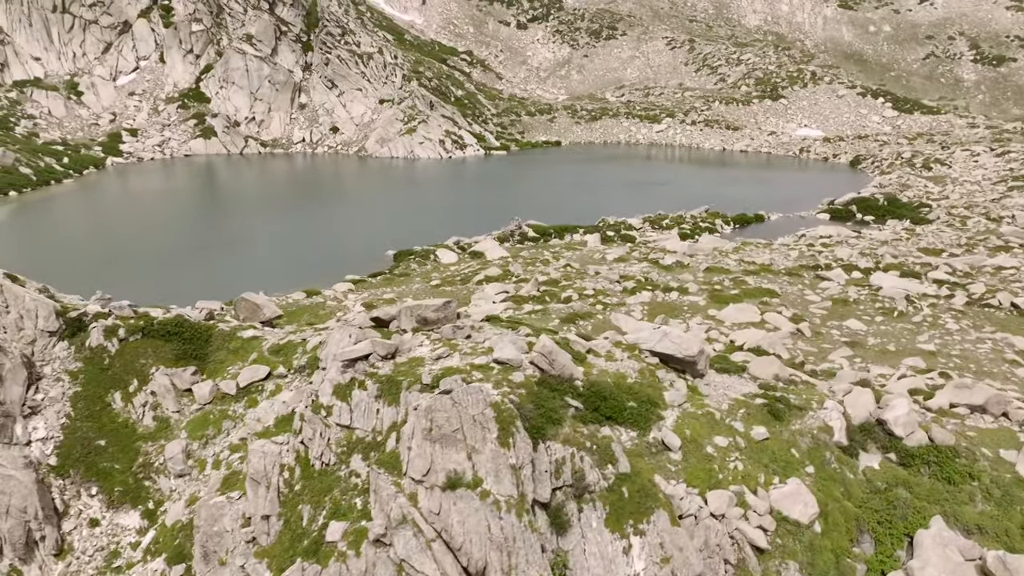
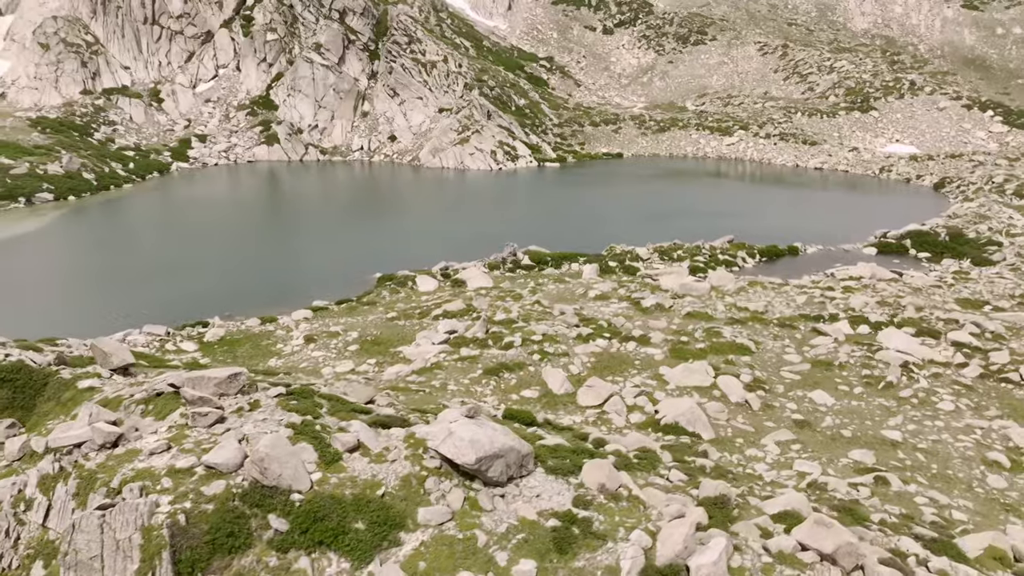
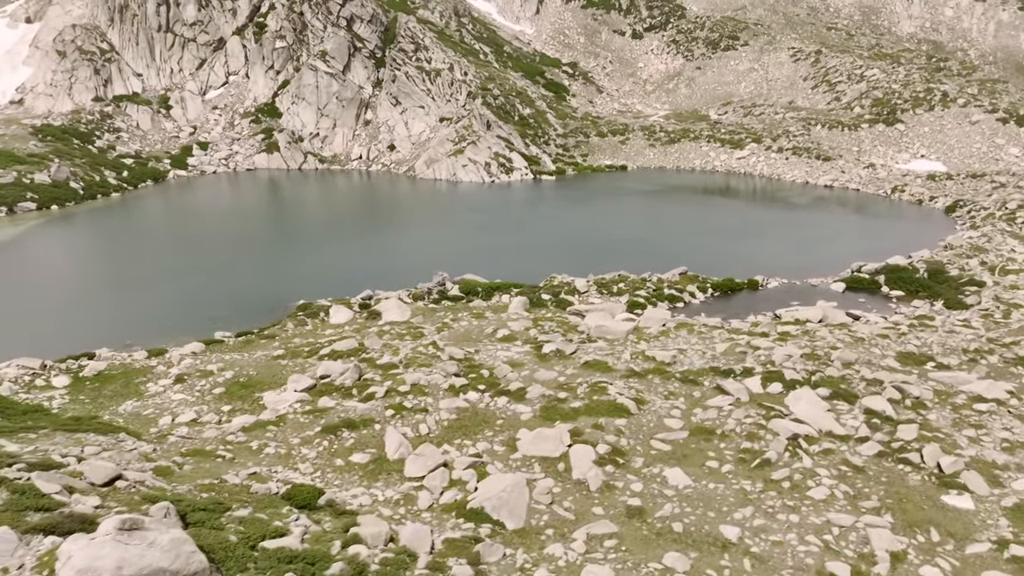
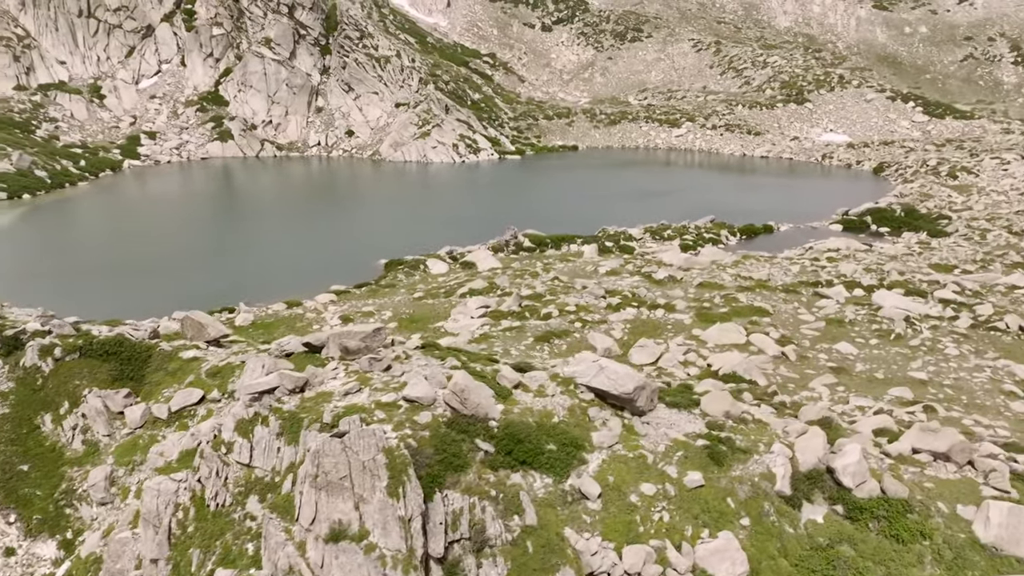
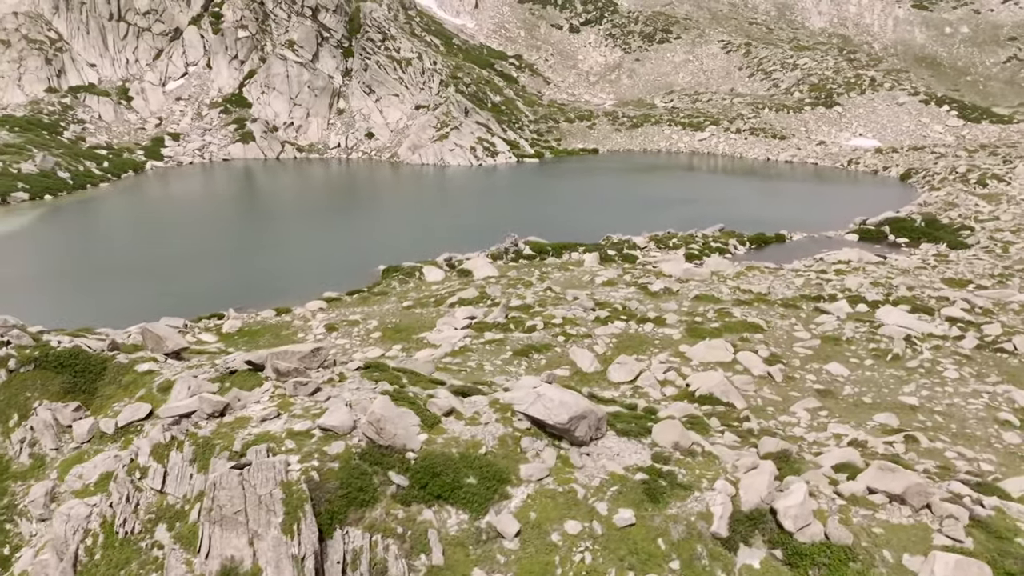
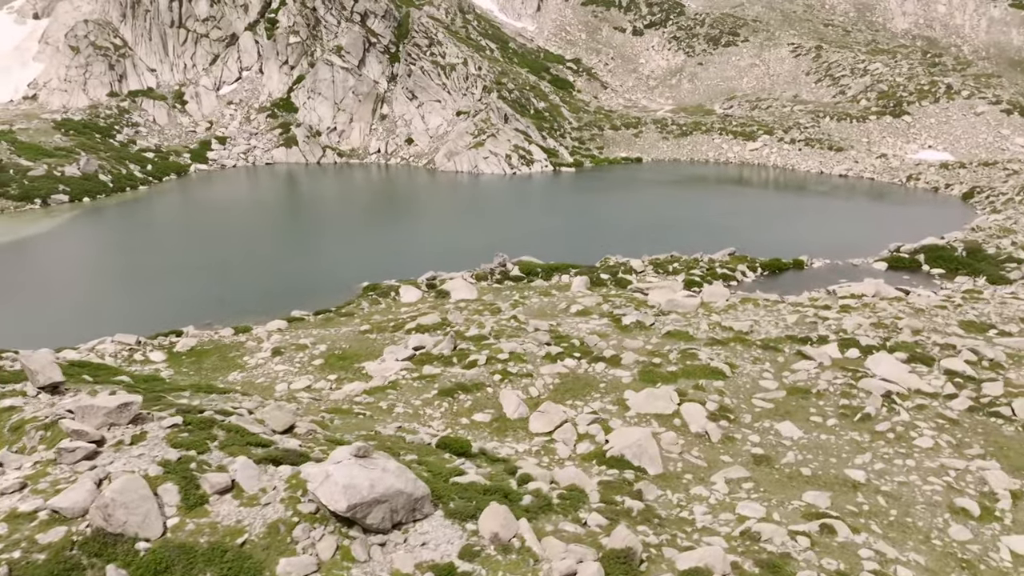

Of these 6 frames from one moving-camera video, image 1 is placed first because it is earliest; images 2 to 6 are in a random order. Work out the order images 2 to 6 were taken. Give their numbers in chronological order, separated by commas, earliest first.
4, 5, 2, 6, 3
